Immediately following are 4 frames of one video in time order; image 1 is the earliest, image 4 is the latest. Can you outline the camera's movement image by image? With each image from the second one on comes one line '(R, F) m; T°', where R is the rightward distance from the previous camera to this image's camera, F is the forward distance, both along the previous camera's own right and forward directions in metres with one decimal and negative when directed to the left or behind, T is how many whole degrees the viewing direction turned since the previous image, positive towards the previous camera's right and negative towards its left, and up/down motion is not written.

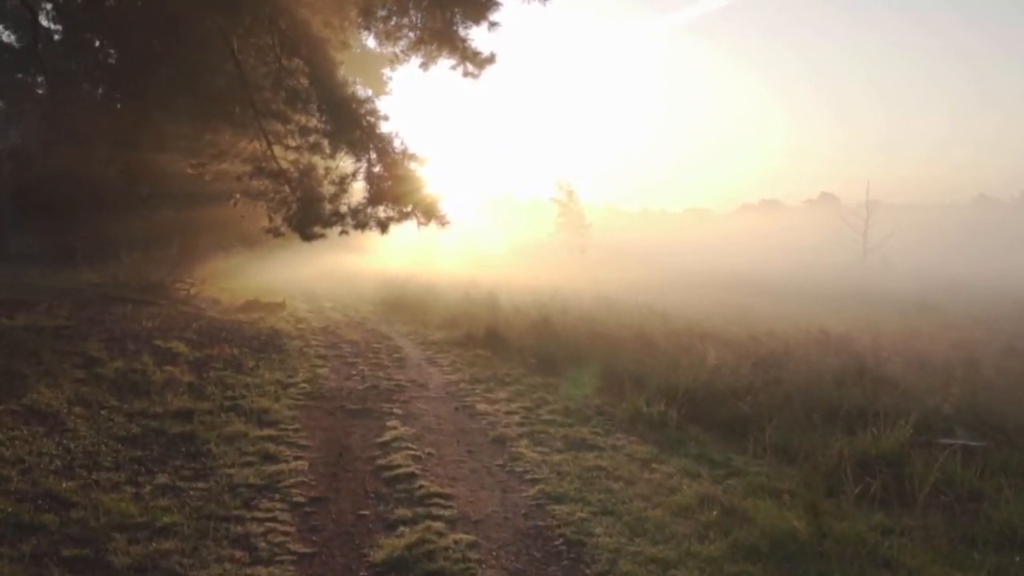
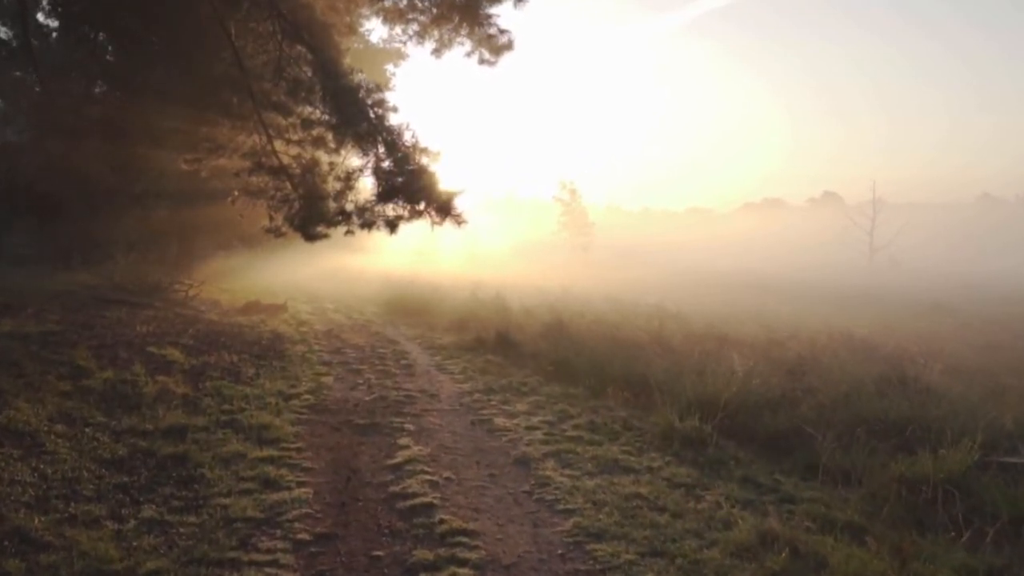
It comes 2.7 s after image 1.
(-0.2, +0.8) m; 0°
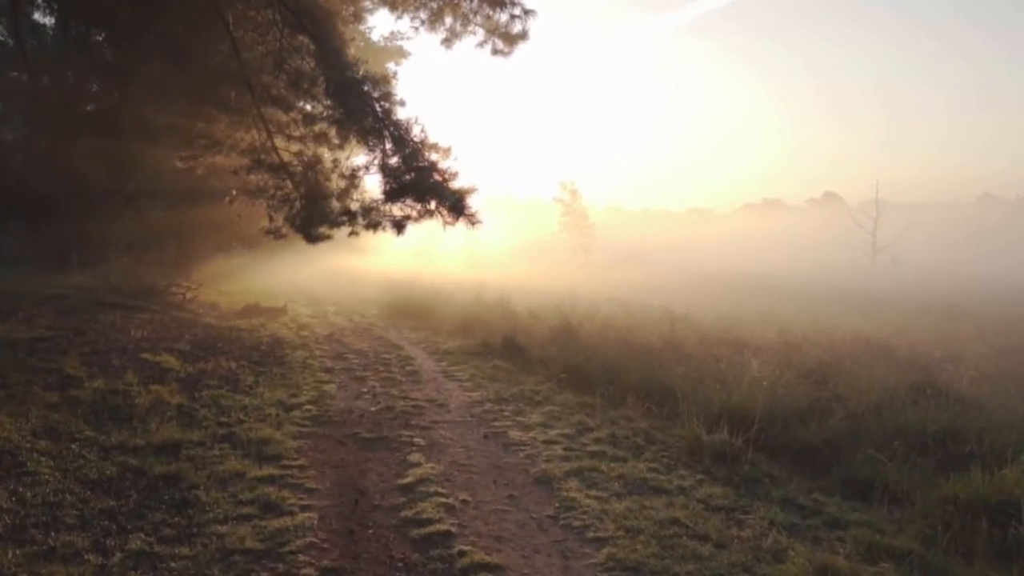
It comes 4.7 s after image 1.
(-0.2, +0.6) m; 0°
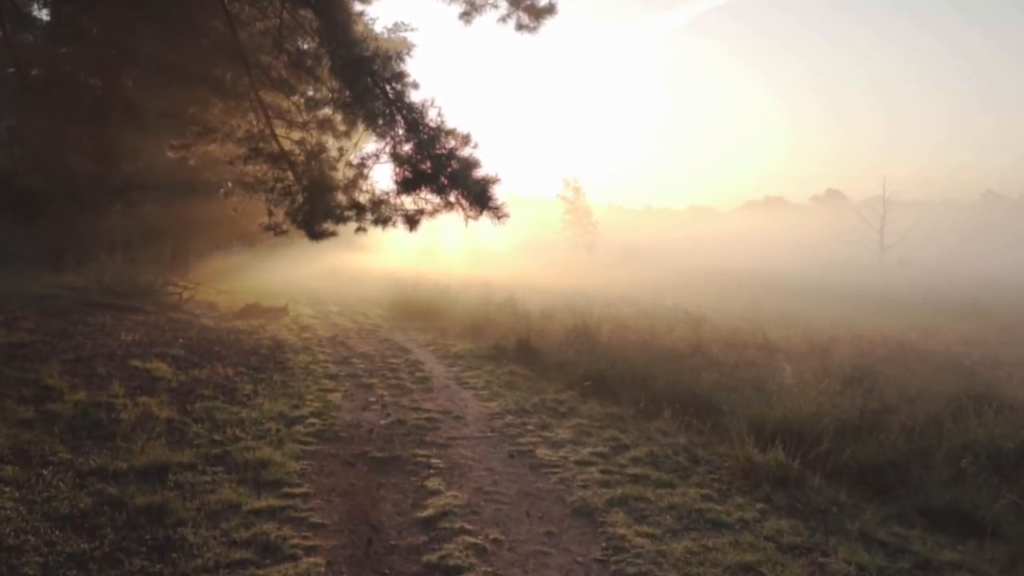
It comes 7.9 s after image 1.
(-0.3, +0.9) m; 0°
